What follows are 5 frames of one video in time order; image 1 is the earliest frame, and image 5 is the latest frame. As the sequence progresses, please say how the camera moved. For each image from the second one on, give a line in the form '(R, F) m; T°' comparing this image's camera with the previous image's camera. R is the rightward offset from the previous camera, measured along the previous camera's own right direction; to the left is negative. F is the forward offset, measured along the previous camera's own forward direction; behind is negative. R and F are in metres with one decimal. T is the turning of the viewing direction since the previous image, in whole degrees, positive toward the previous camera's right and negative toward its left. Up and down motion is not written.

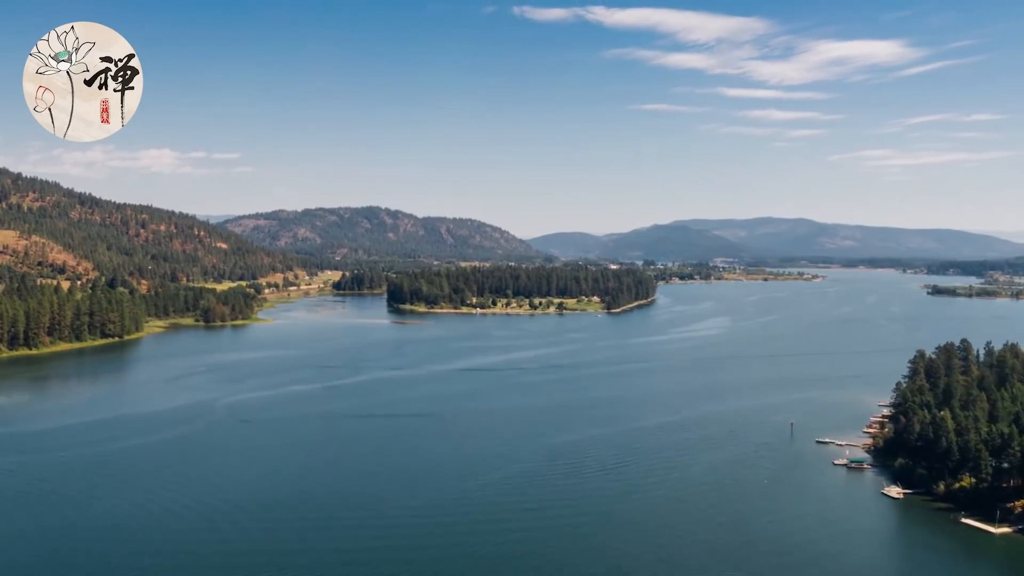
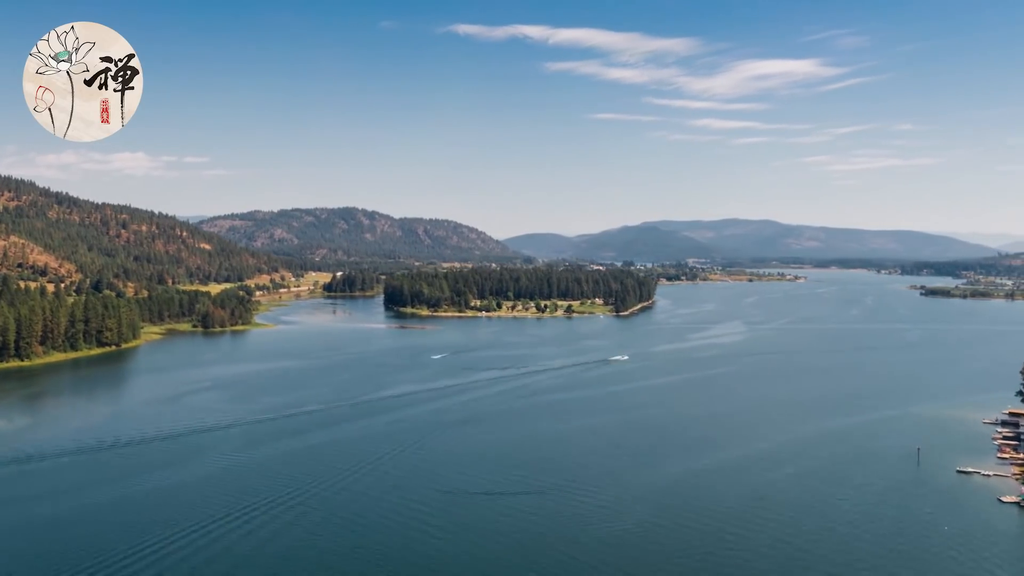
(-1.2, +1.6) m; 0°
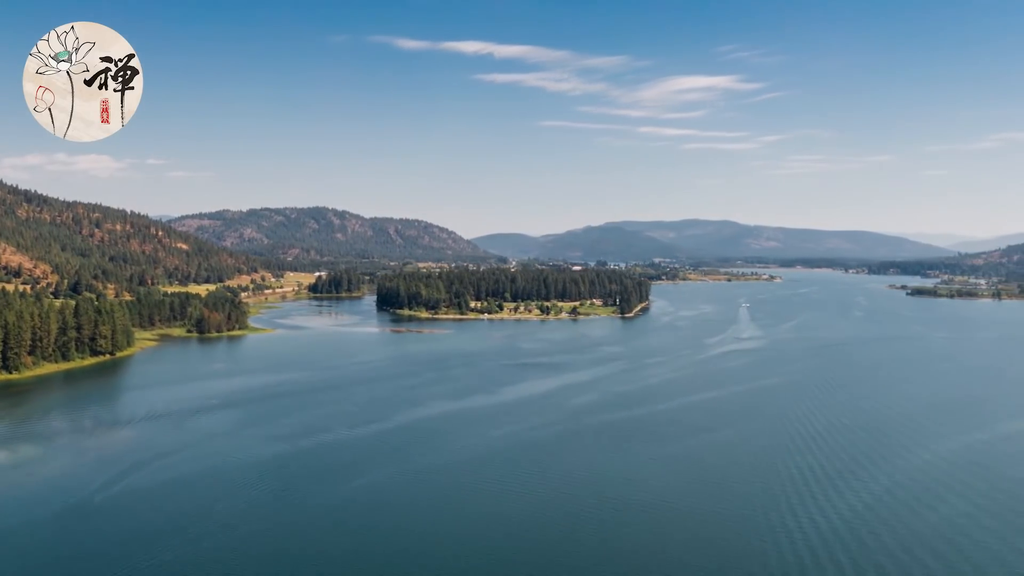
(-1.3, +1.2) m; 0°
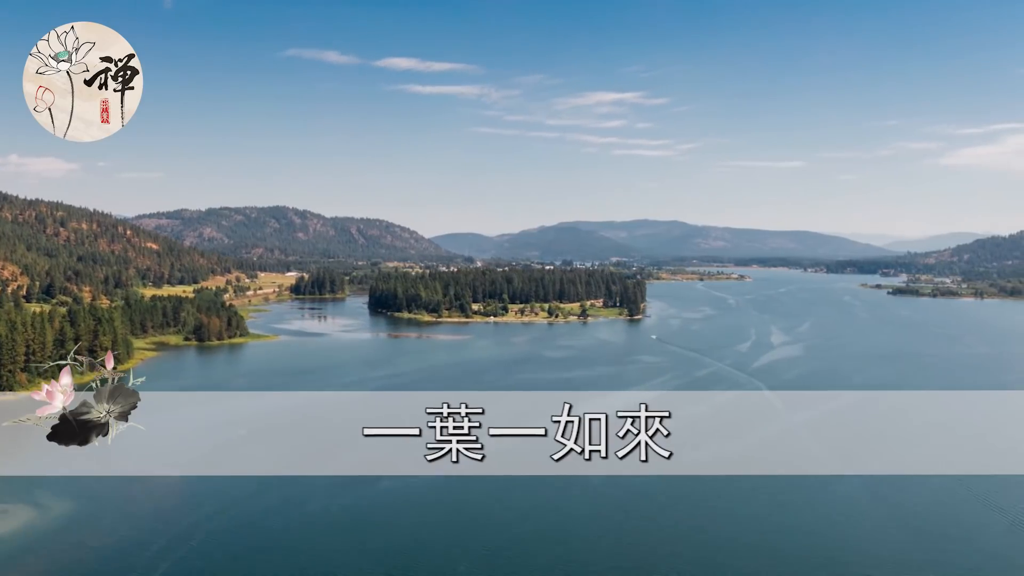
(-2.1, +1.7) m; 0°
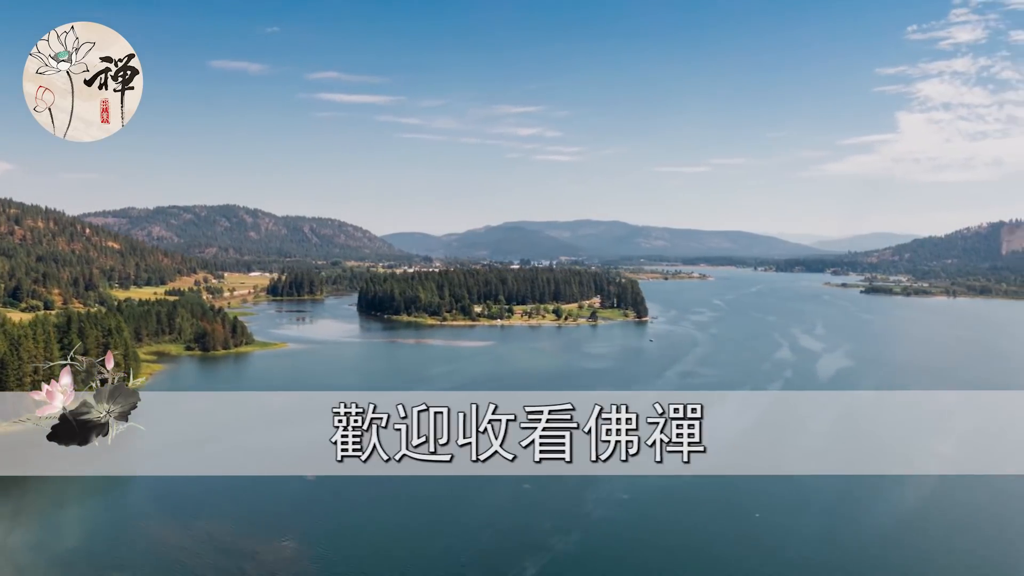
(-2.7, +2.0) m; 0°
